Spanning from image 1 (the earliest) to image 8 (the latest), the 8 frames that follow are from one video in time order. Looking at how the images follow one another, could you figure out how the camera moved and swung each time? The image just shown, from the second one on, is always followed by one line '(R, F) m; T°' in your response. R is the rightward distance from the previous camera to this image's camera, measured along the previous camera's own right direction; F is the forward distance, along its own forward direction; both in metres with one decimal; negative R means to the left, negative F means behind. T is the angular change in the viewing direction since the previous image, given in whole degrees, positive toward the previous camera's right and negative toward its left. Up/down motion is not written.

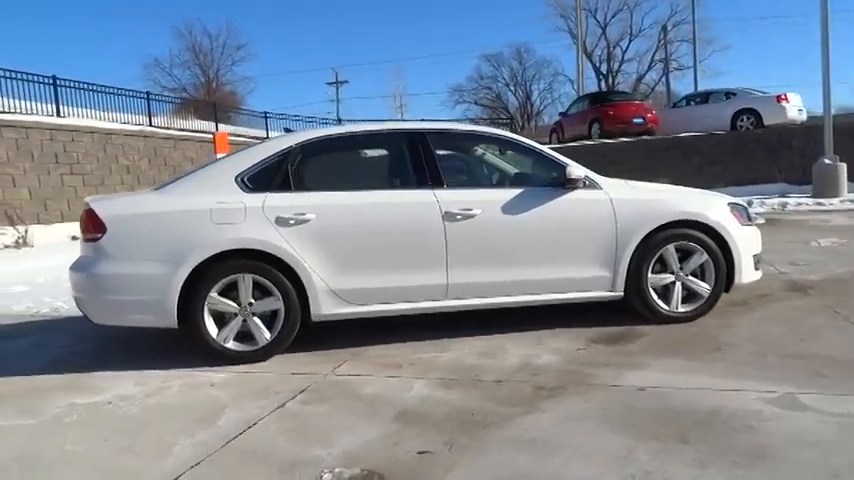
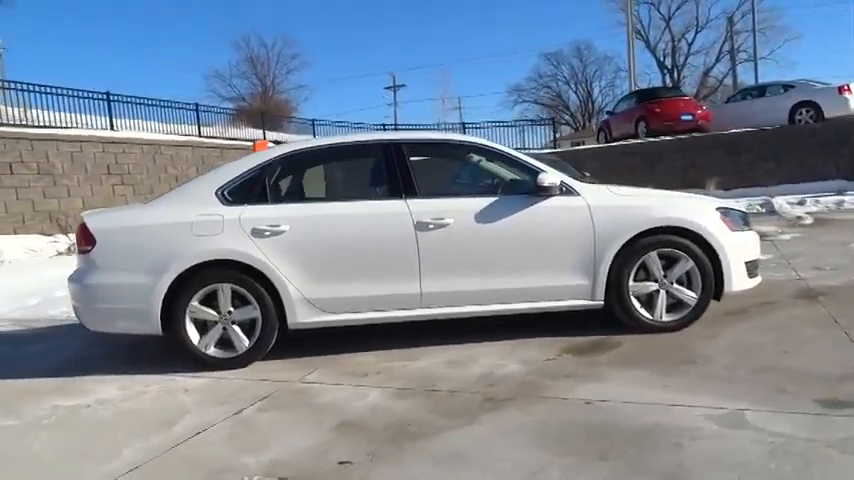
(+0.7, 0.0) m; -6°
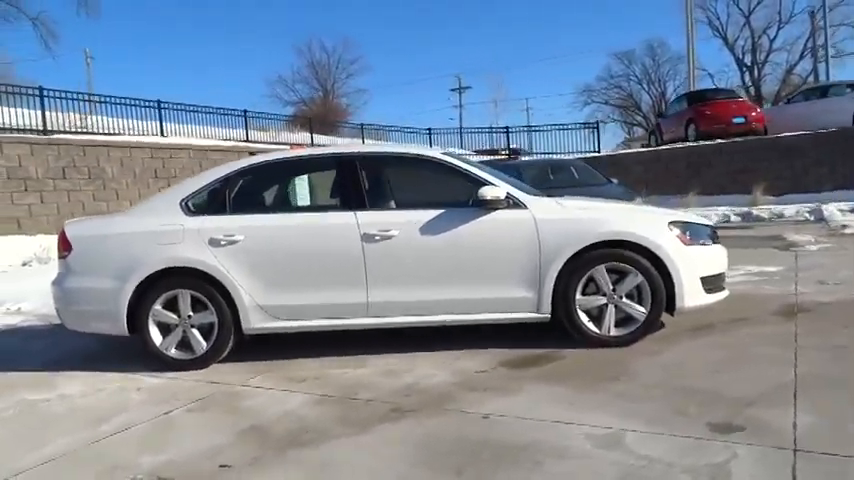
(+1.0, -0.1) m; -6°
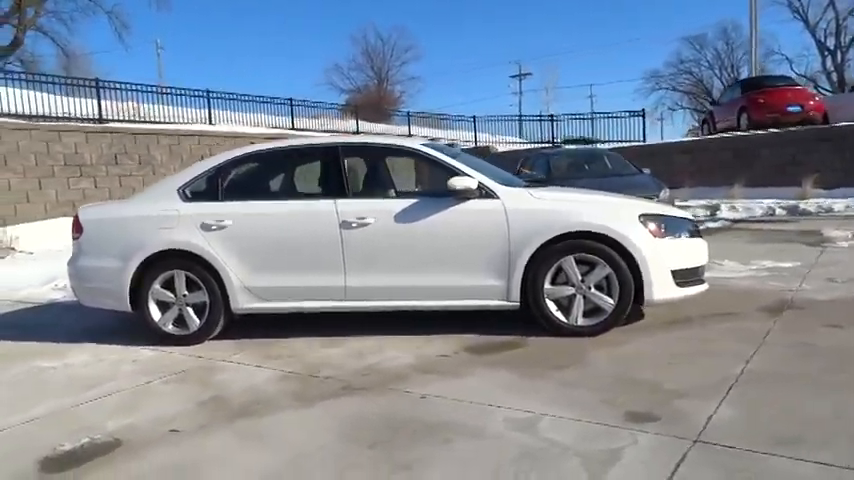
(+0.8, -0.2) m; -5°
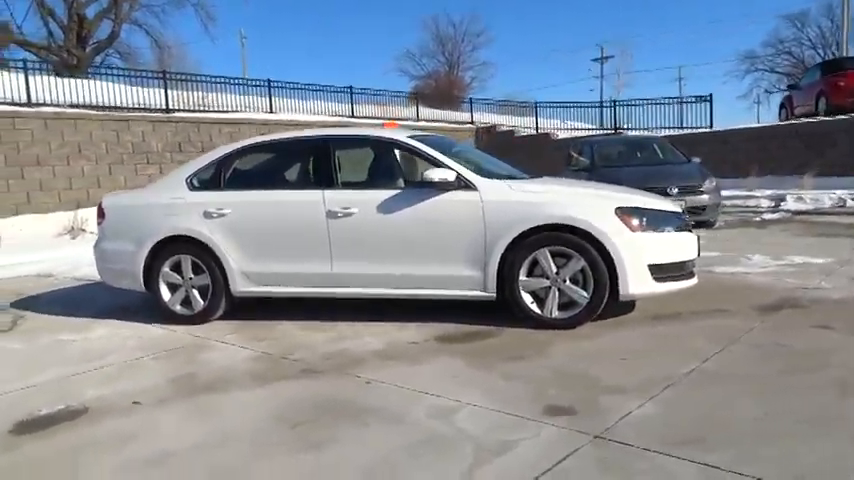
(+0.9, -0.1) m; -7°
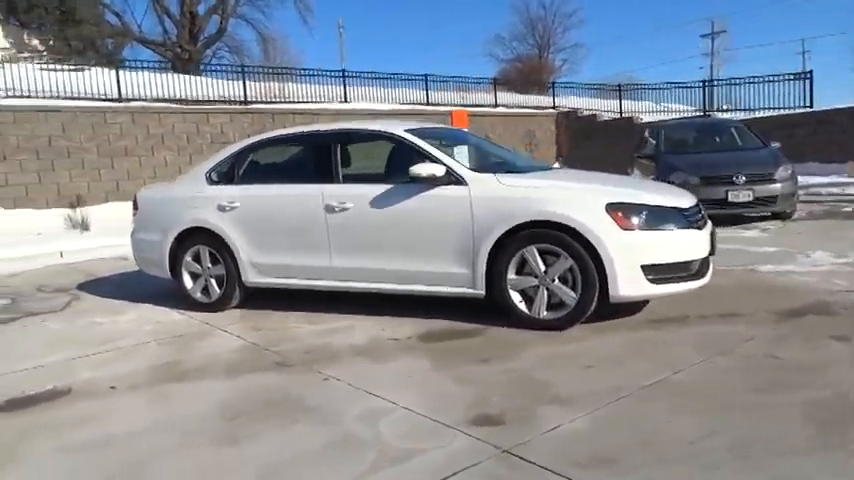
(+1.0, +0.1) m; -9°
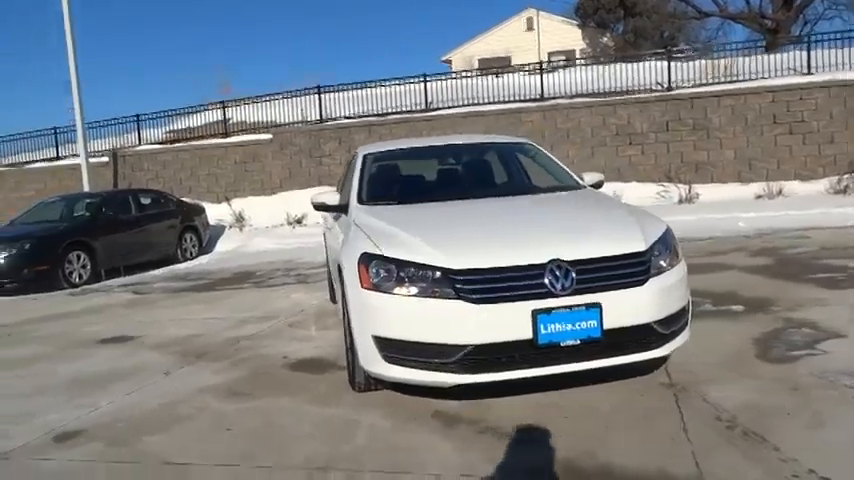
(+0.4, -0.5) m; -7°
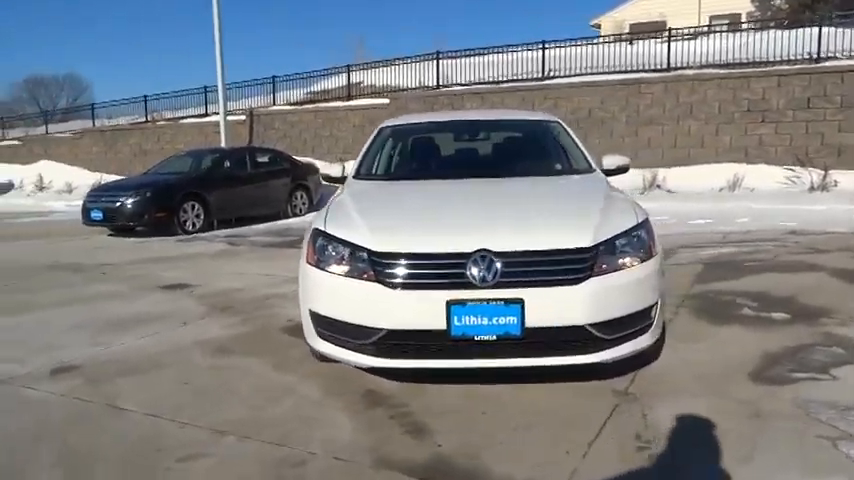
(+1.2, +0.2) m; -12°
